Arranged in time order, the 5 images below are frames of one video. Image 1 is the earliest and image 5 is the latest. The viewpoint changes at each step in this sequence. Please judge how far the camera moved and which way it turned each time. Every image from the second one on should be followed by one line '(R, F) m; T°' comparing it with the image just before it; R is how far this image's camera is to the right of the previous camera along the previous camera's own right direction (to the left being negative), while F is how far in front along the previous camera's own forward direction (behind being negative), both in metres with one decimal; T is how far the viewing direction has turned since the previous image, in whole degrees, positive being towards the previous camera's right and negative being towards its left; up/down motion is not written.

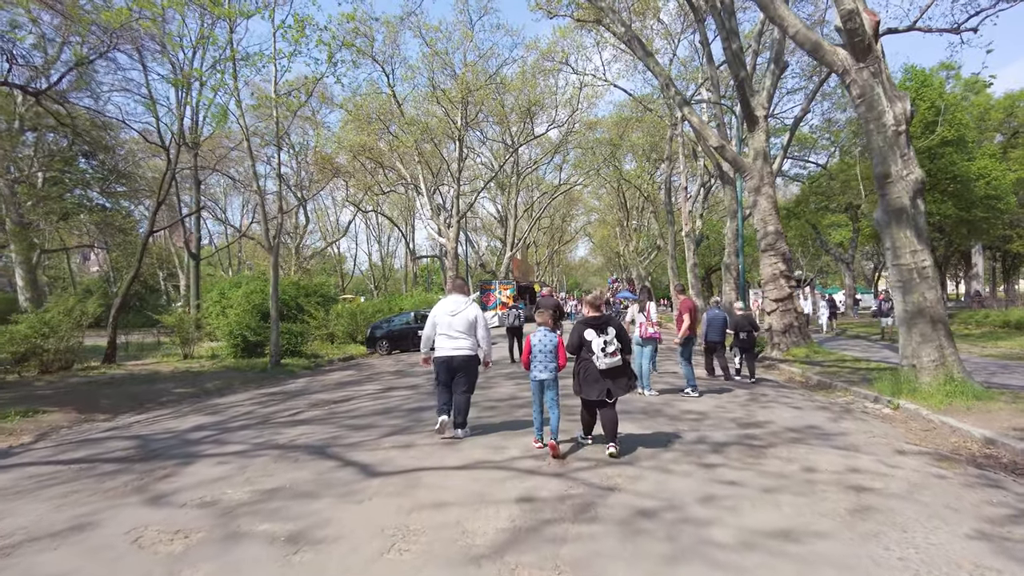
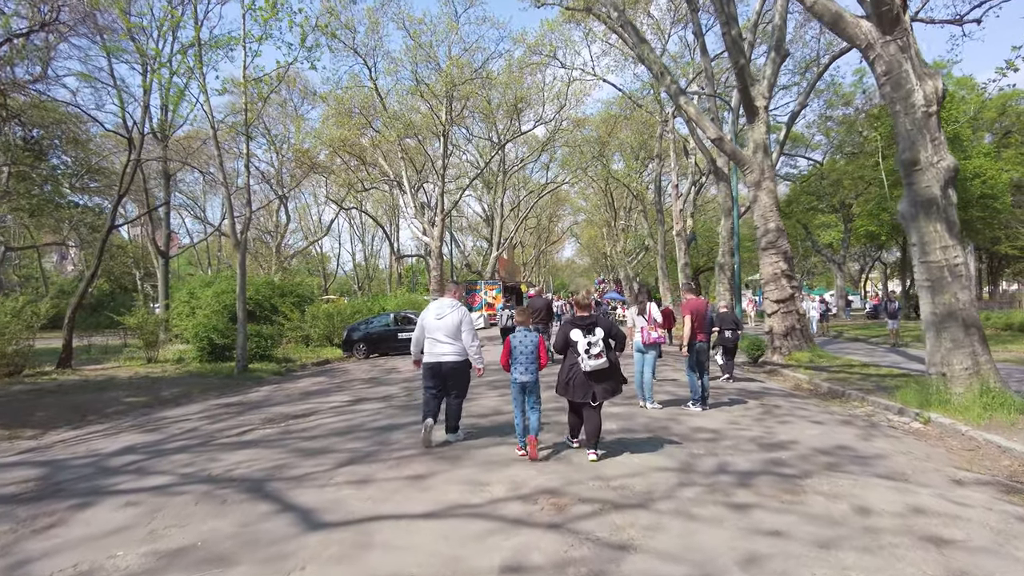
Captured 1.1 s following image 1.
(0.0, +1.1) m; +1°
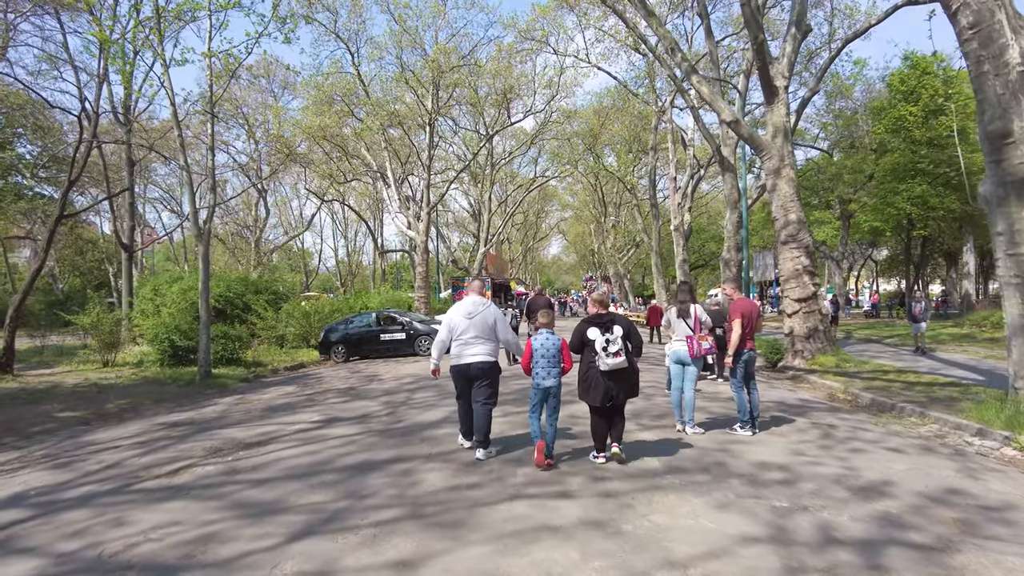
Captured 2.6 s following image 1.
(-0.2, +1.5) m; +1°
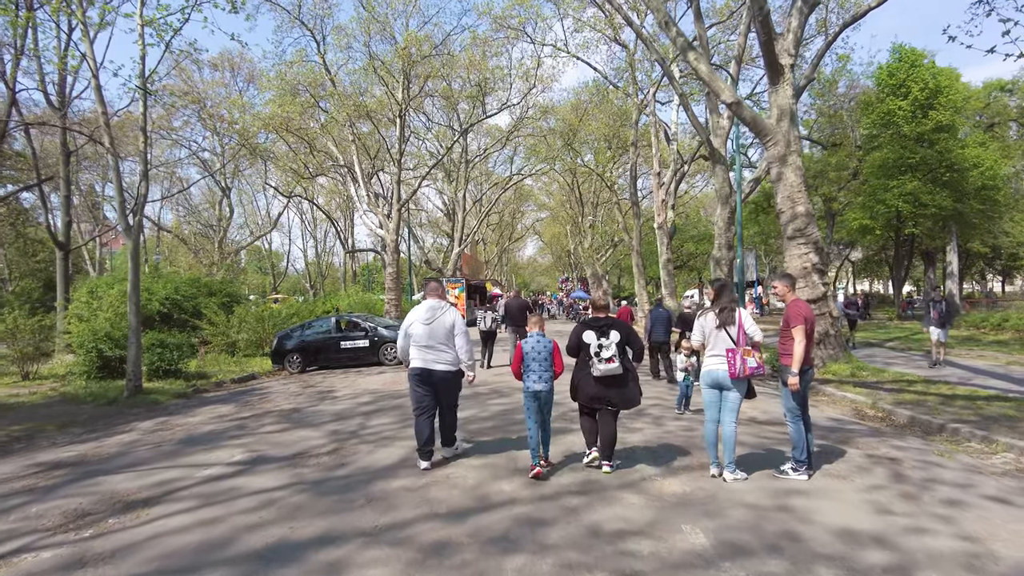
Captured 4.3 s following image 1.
(0.0, +1.6) m; +2°
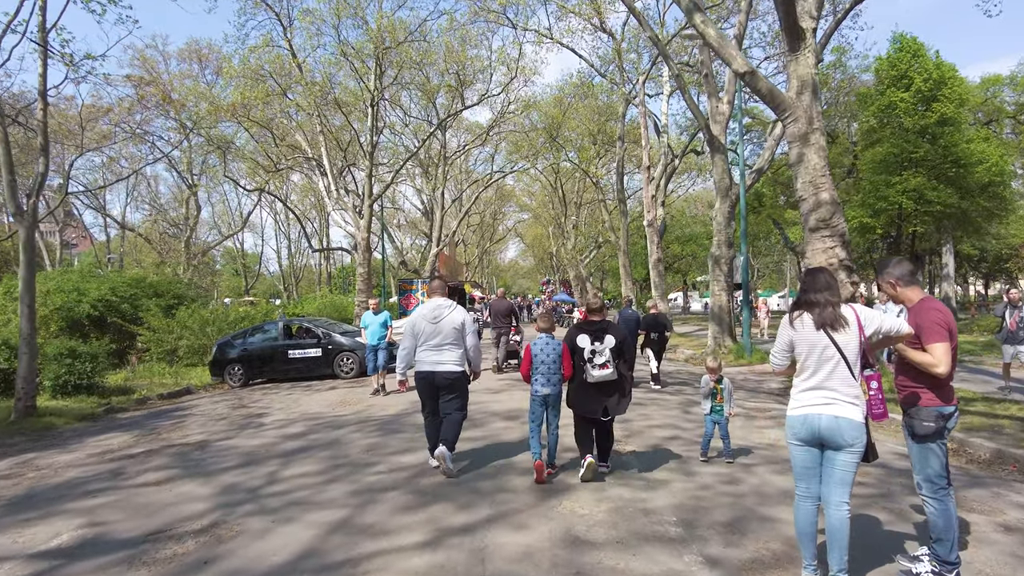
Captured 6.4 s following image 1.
(+0.1, +2.0) m; +2°
